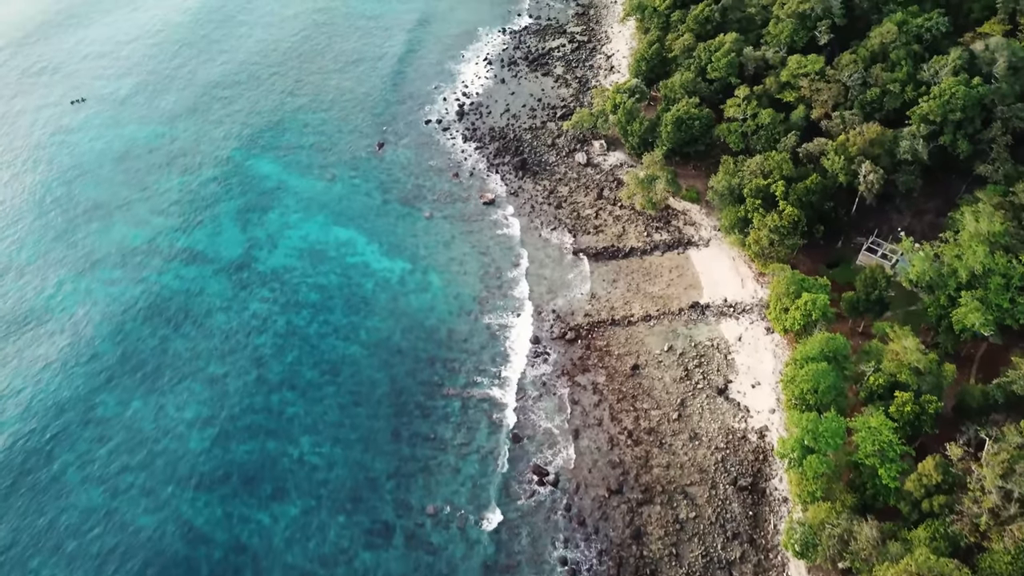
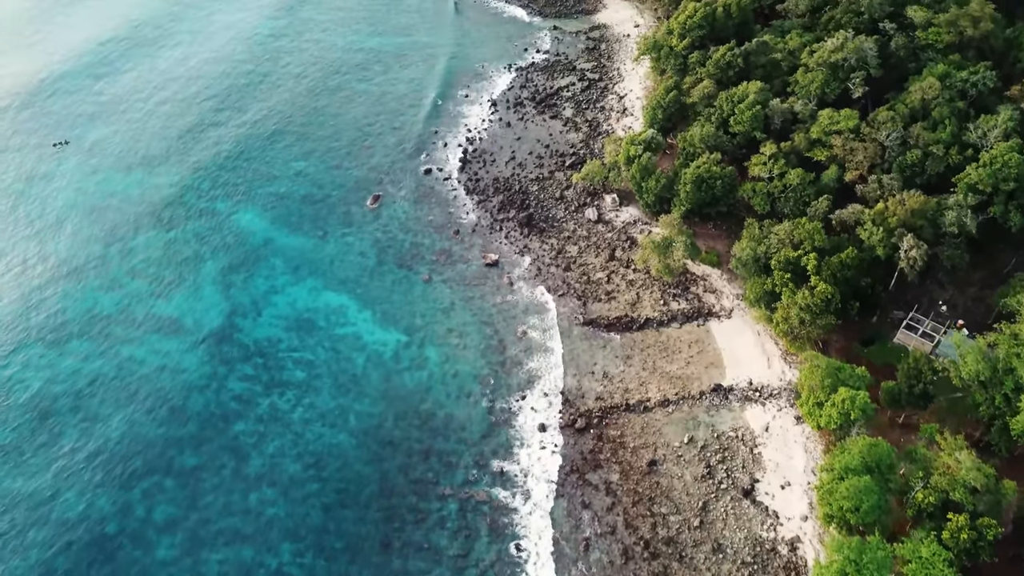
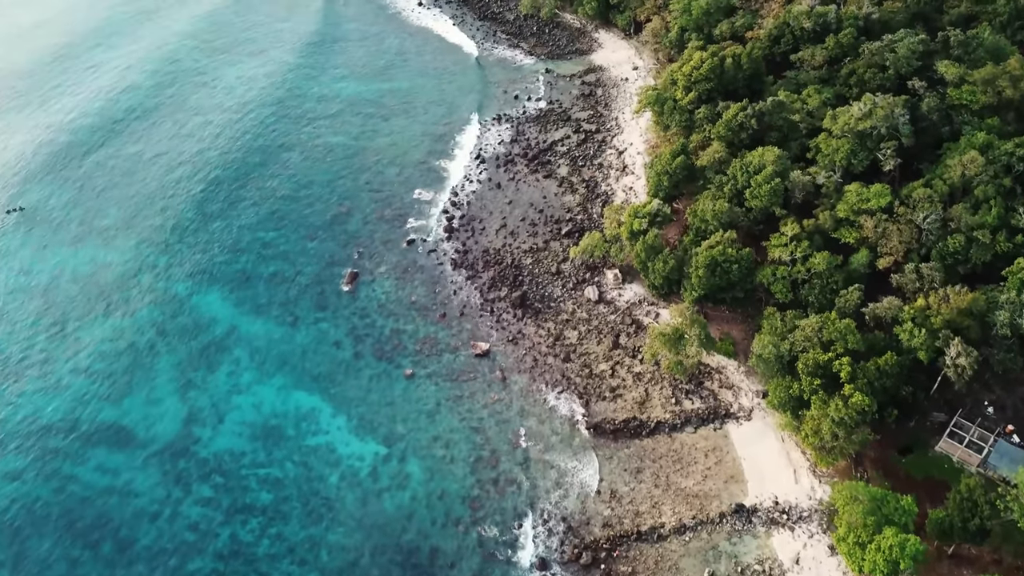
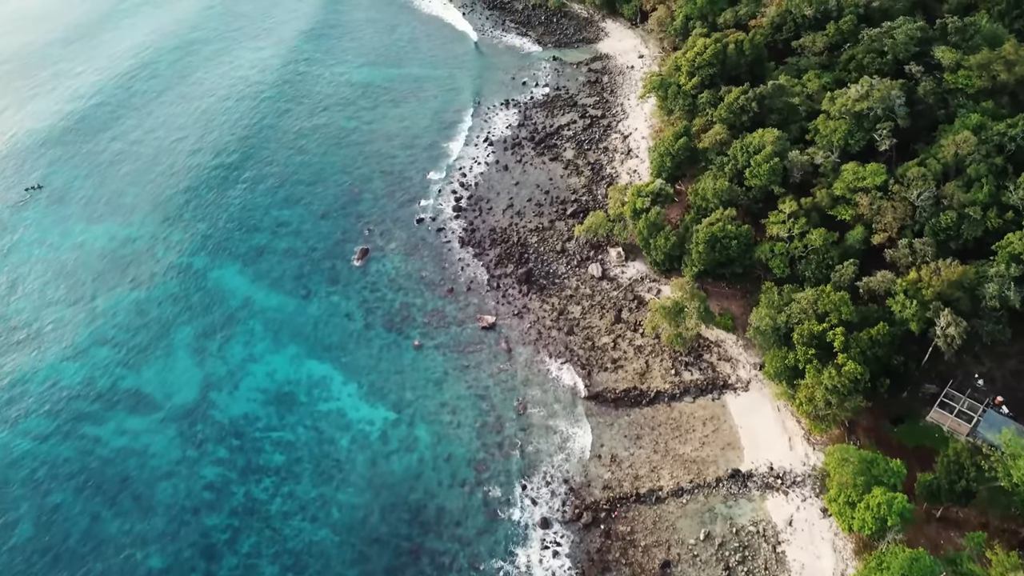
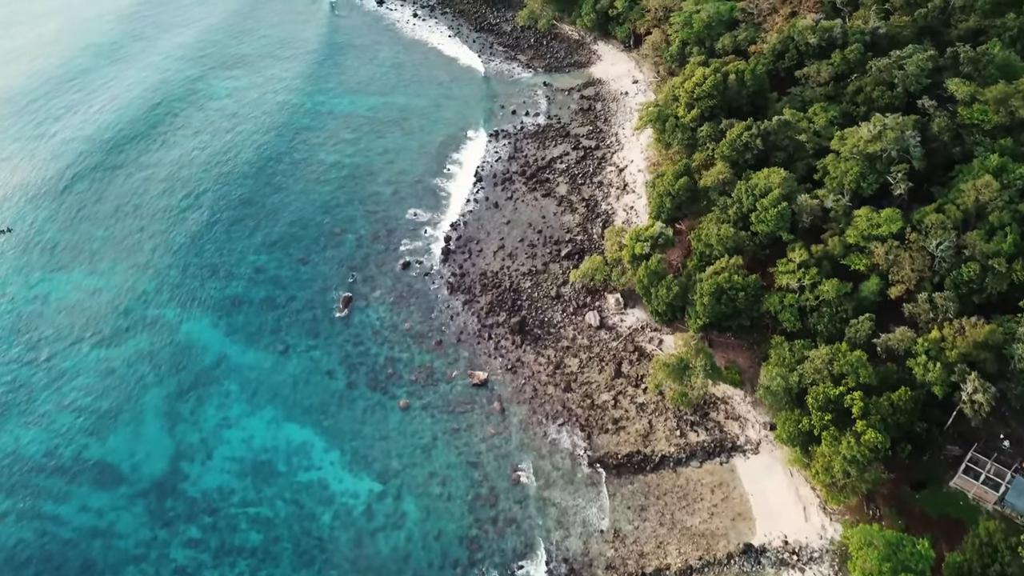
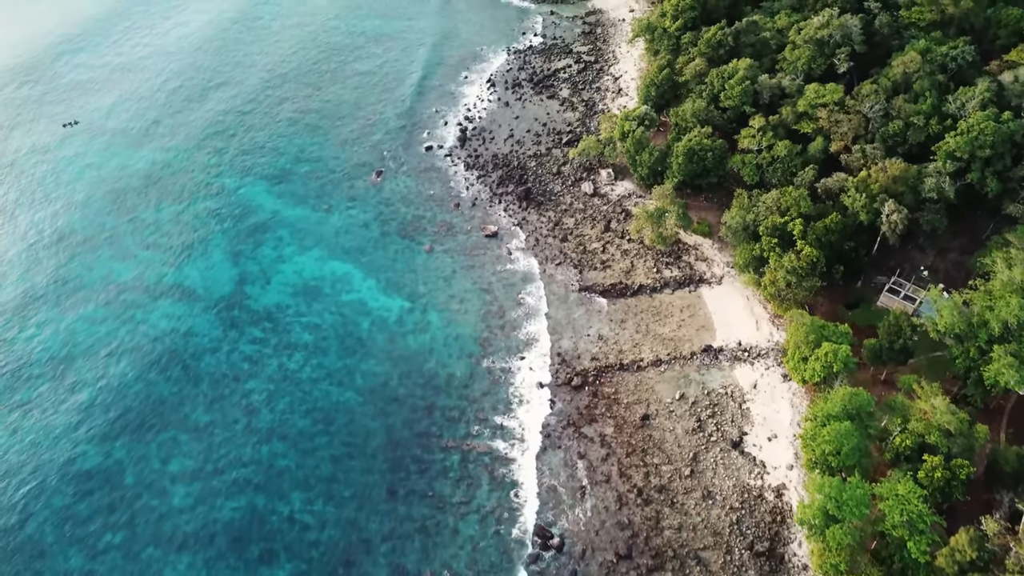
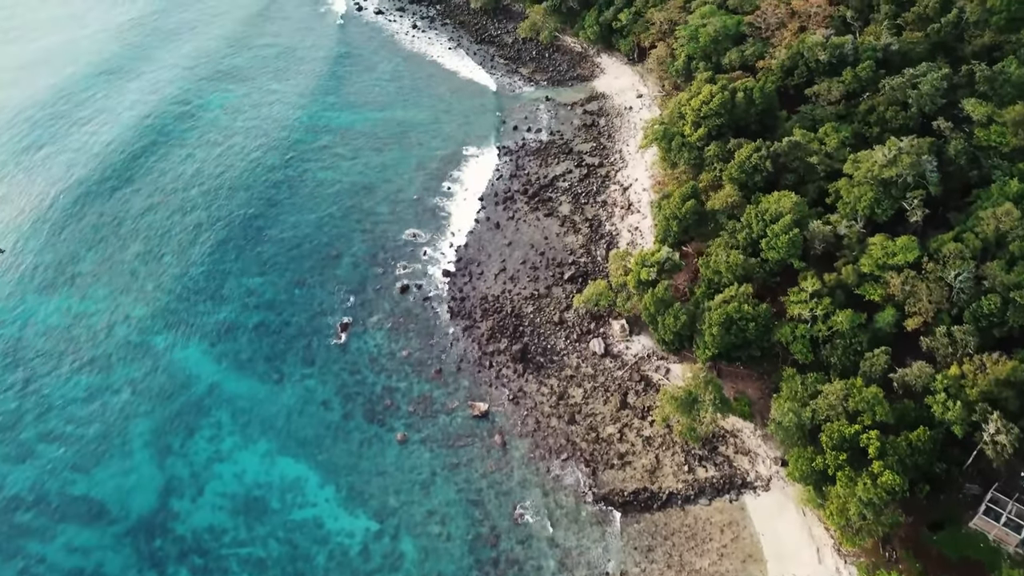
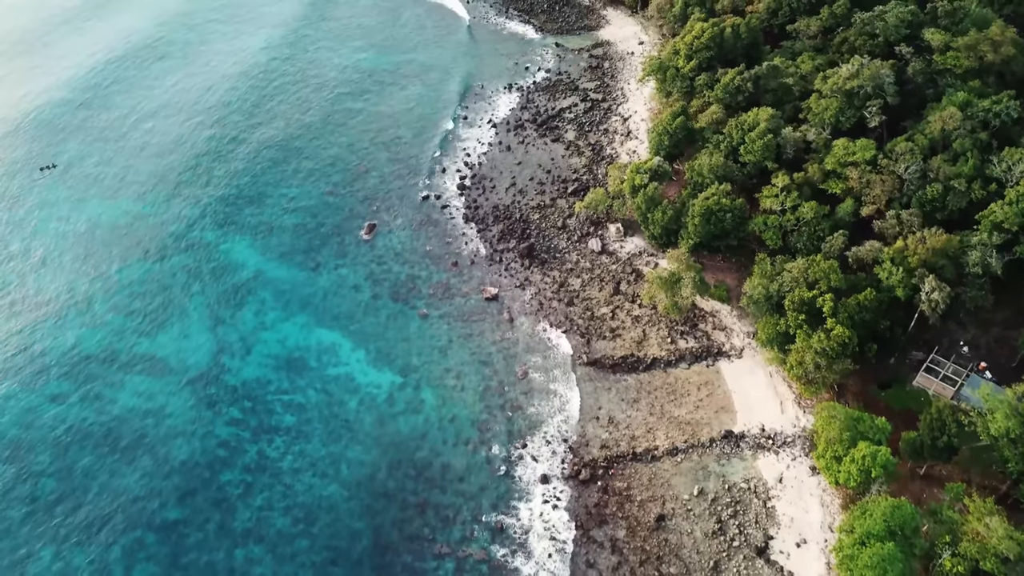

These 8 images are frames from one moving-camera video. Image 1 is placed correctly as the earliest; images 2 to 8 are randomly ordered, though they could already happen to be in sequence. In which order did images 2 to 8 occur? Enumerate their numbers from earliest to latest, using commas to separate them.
6, 2, 8, 4, 3, 5, 7
